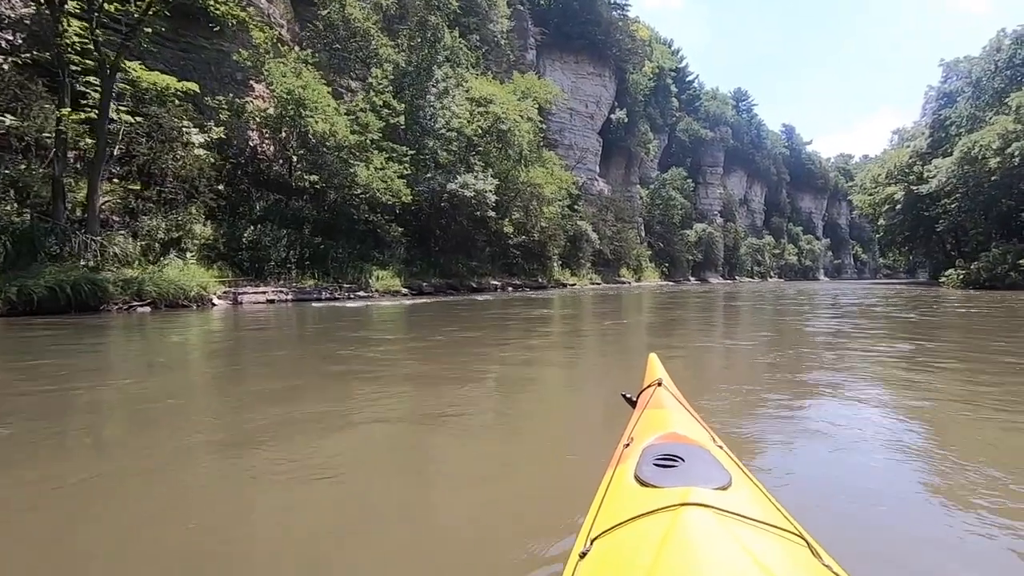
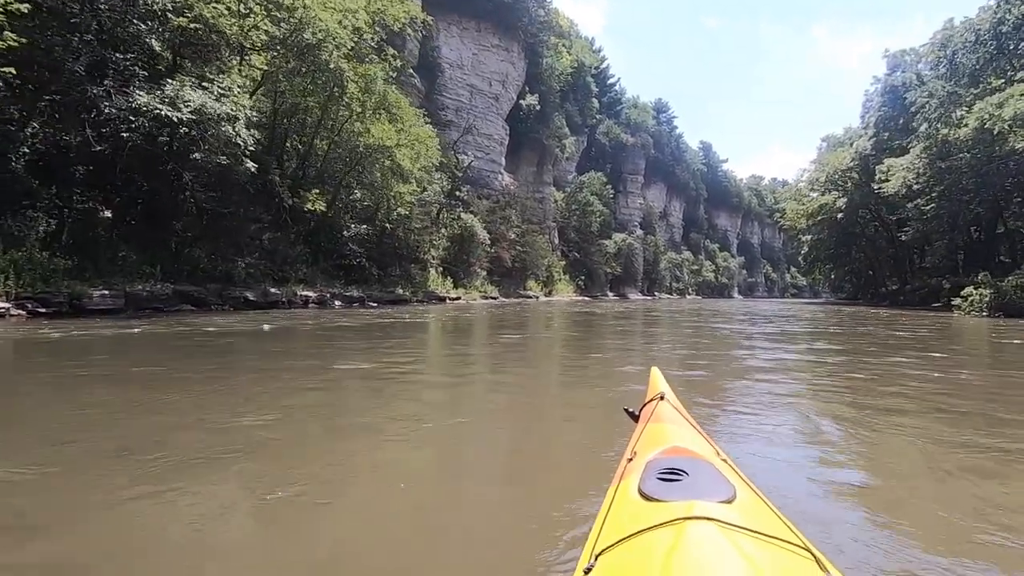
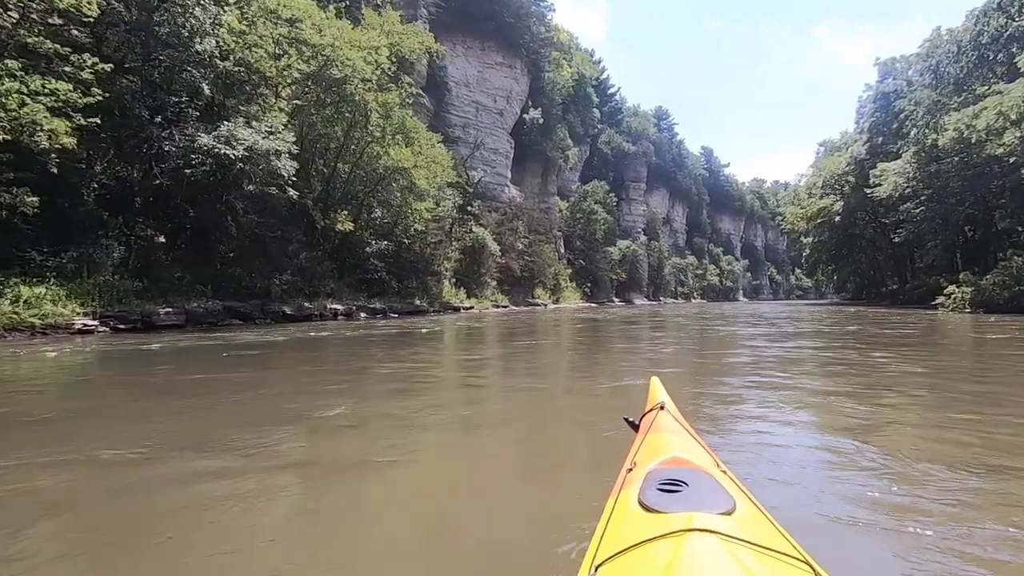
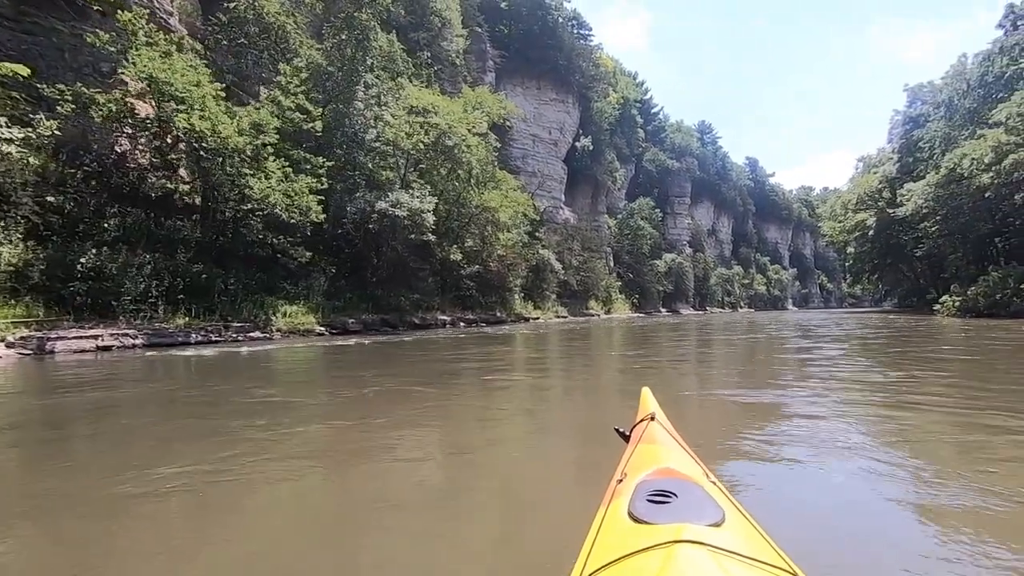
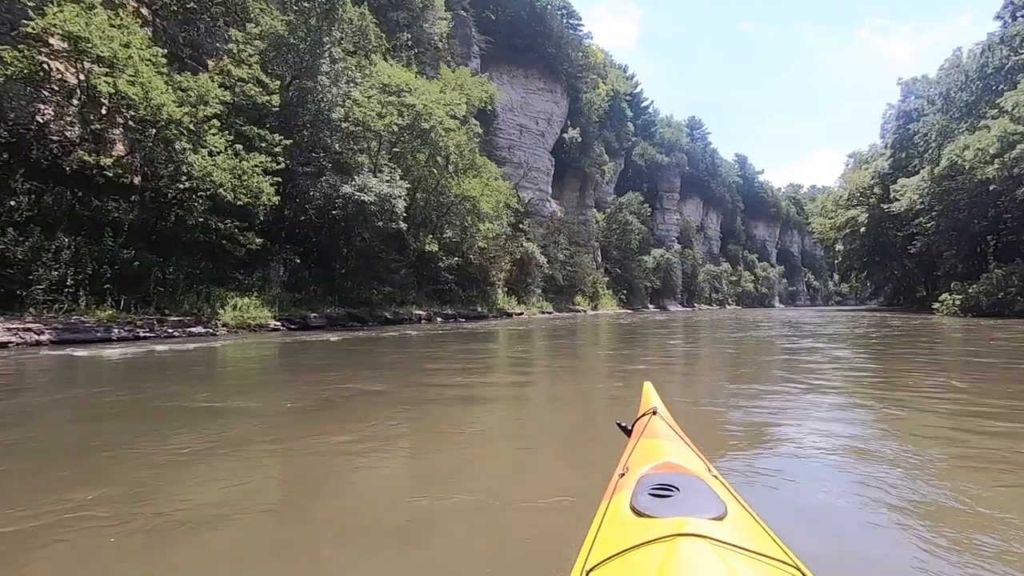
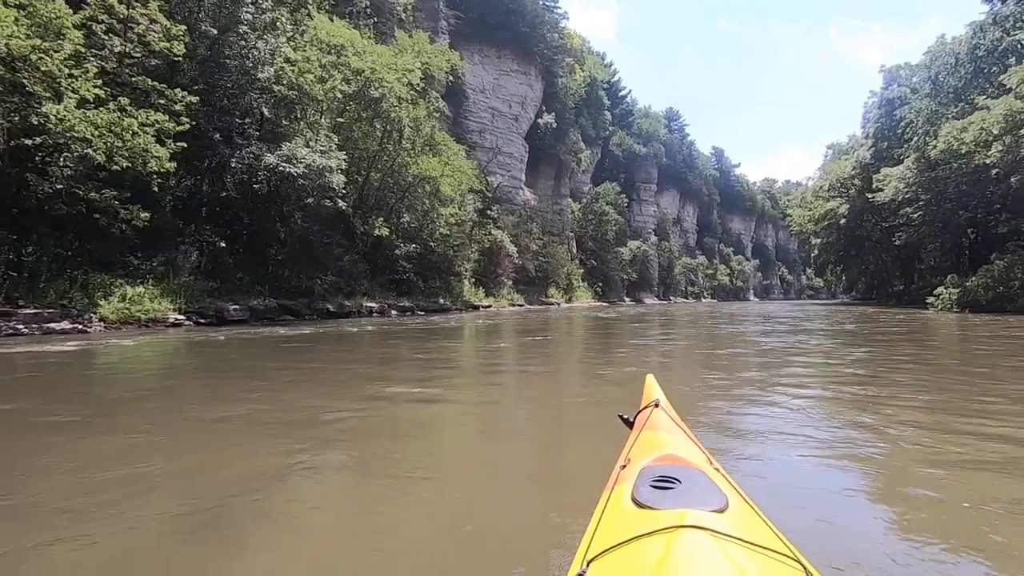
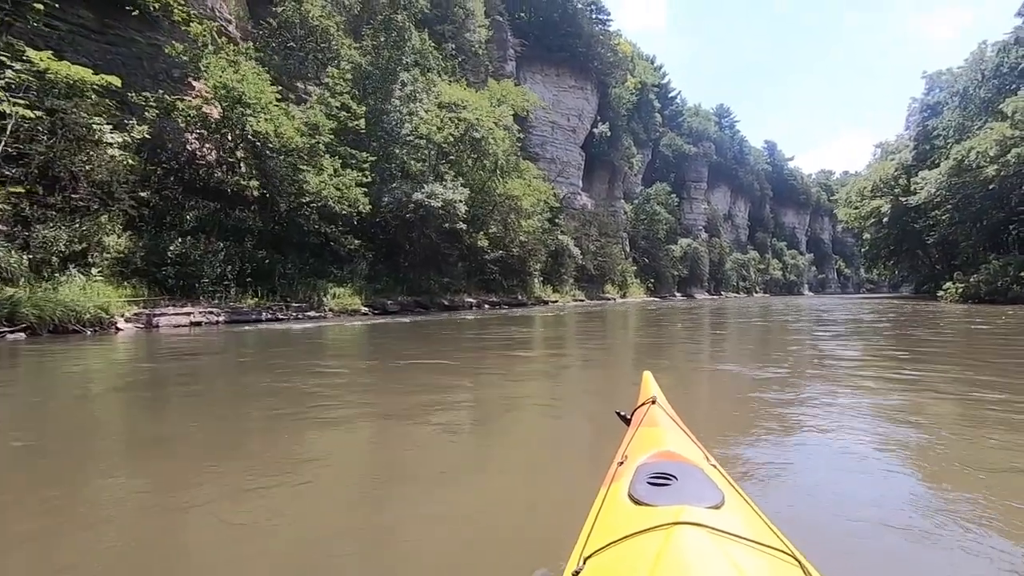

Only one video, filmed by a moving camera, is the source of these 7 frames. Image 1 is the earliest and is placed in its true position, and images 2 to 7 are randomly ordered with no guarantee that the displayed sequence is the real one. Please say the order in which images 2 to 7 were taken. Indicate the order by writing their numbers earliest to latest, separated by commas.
7, 4, 5, 6, 3, 2
